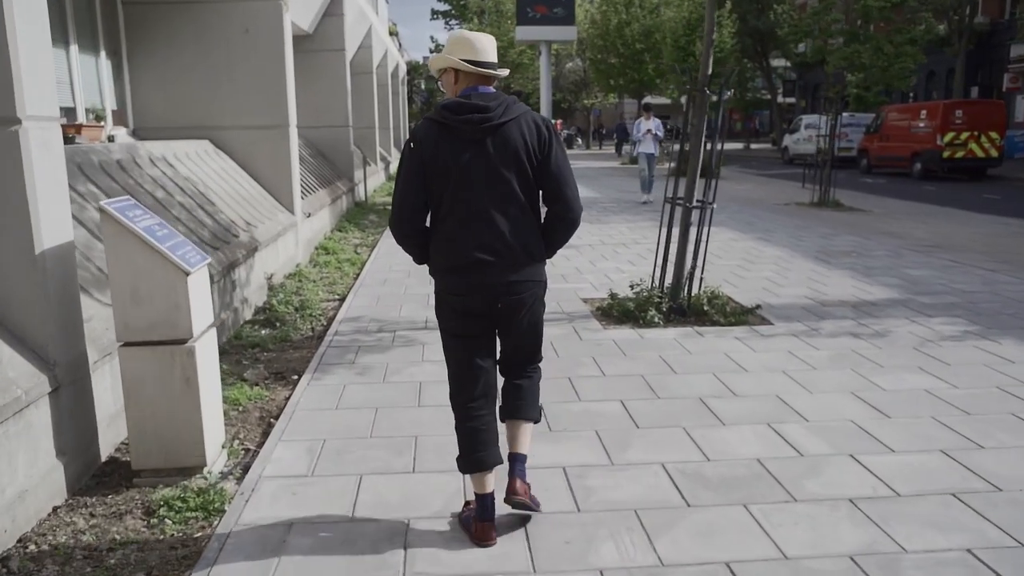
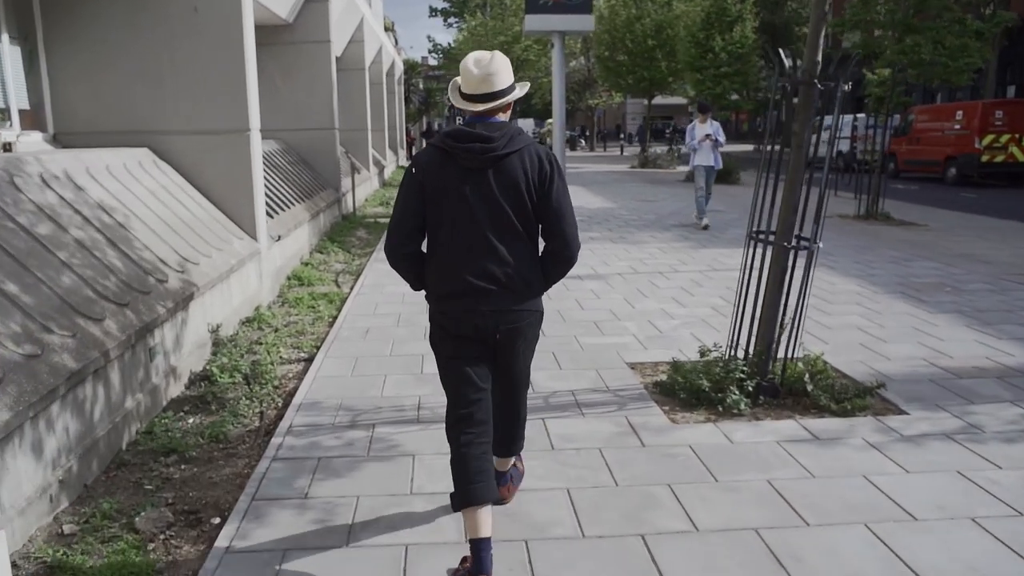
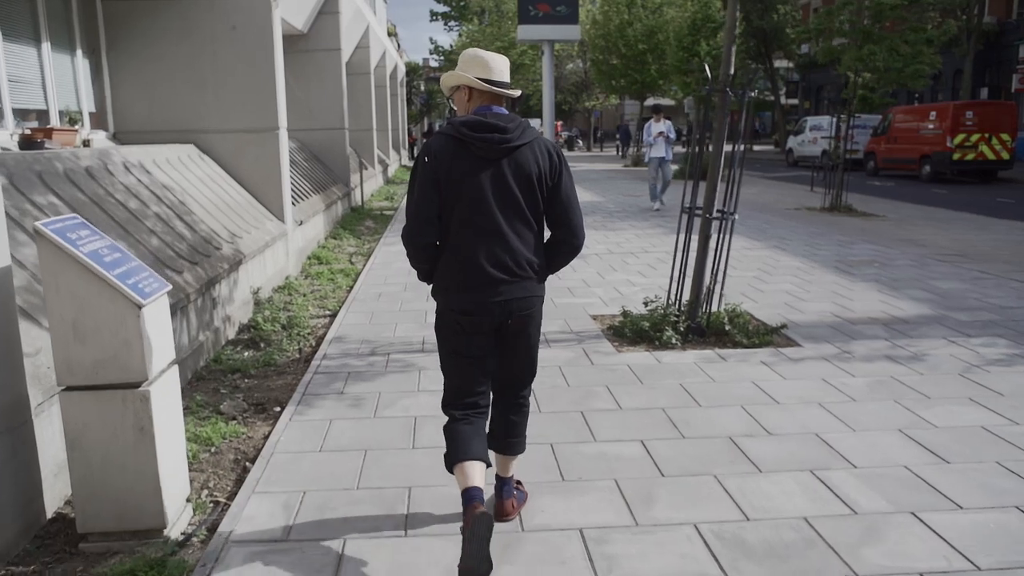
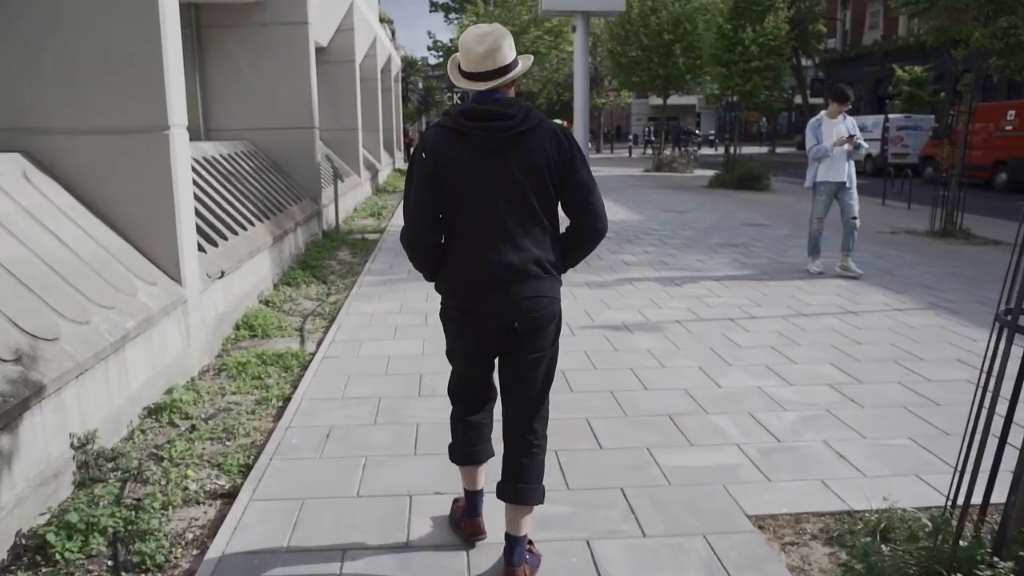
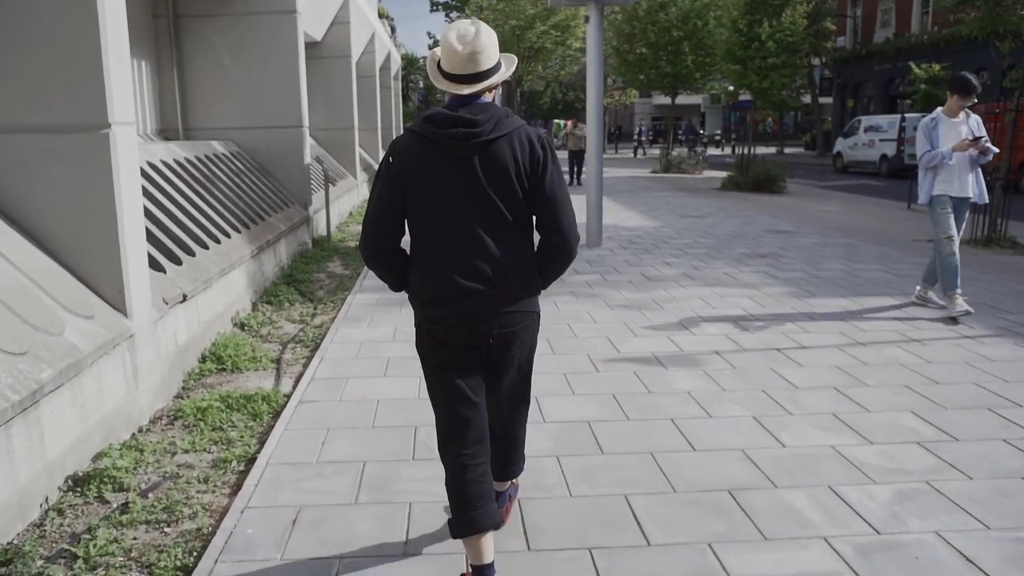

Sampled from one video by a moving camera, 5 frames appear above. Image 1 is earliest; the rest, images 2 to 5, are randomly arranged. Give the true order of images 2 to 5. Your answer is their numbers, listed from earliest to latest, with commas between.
3, 2, 4, 5
